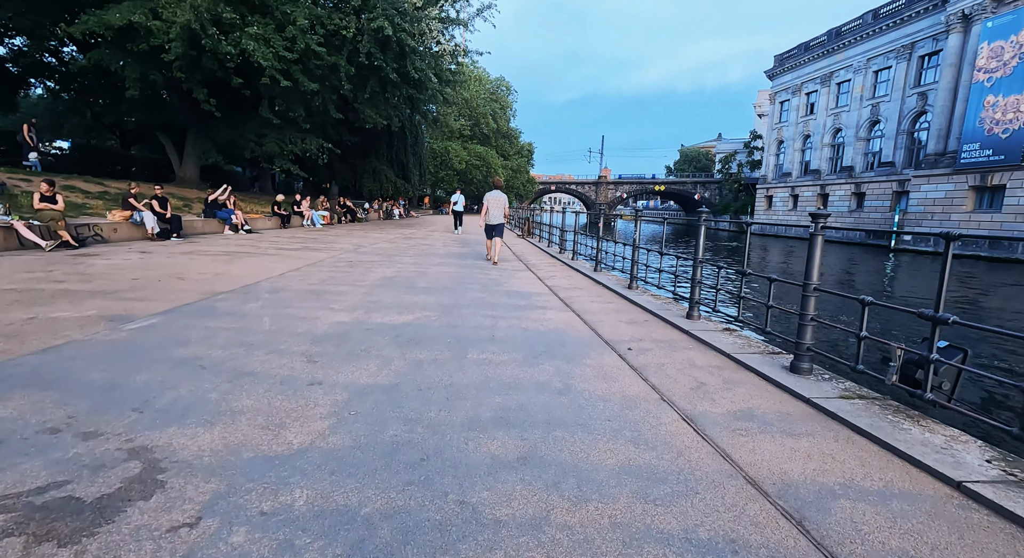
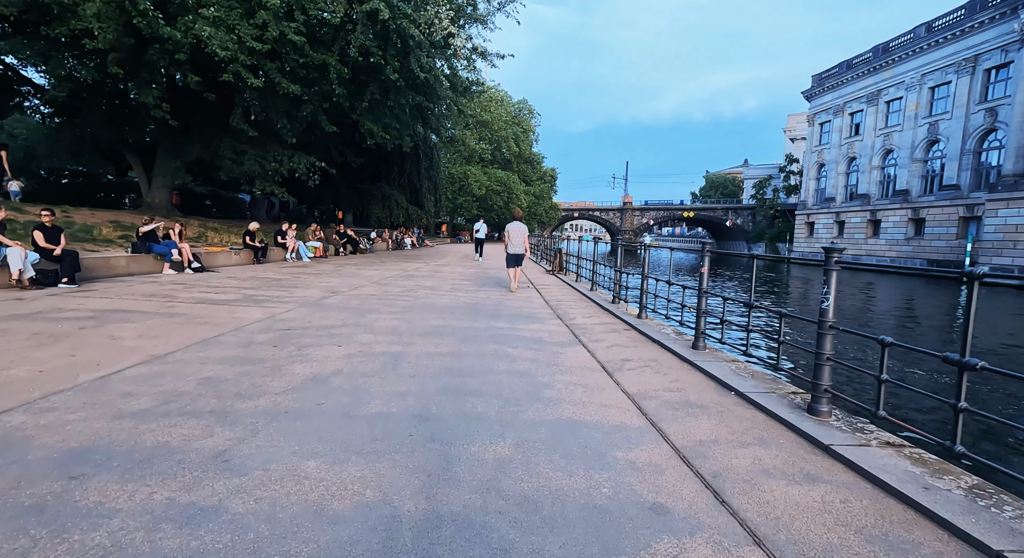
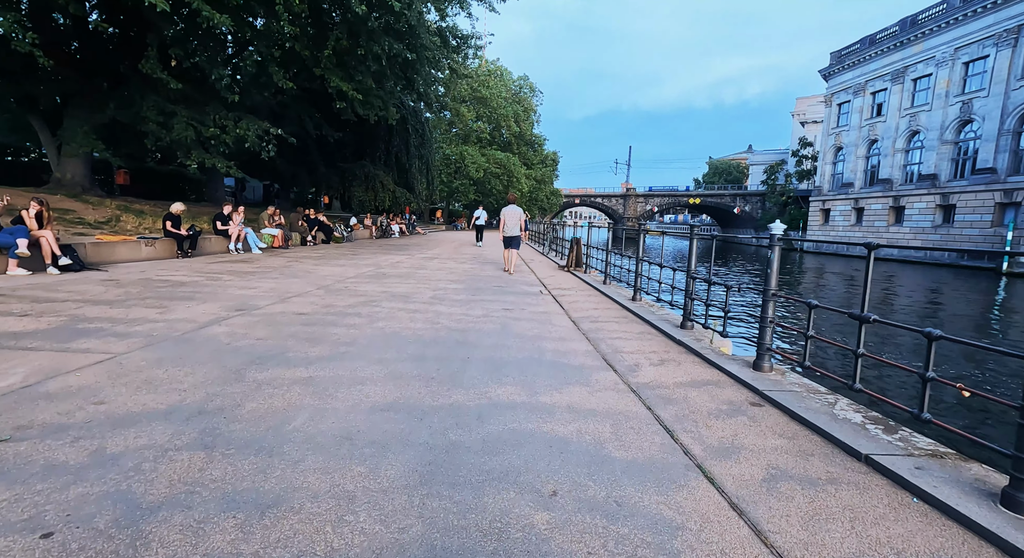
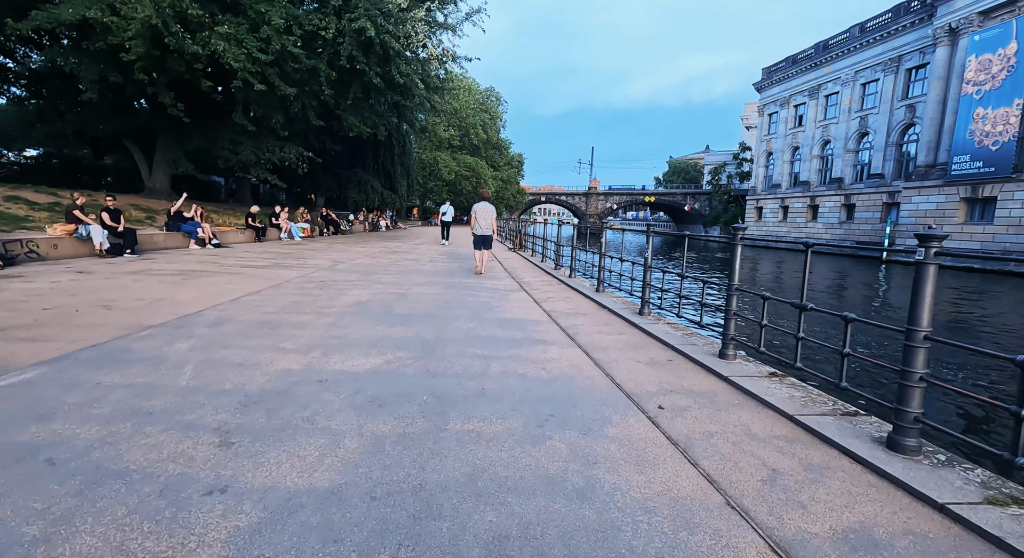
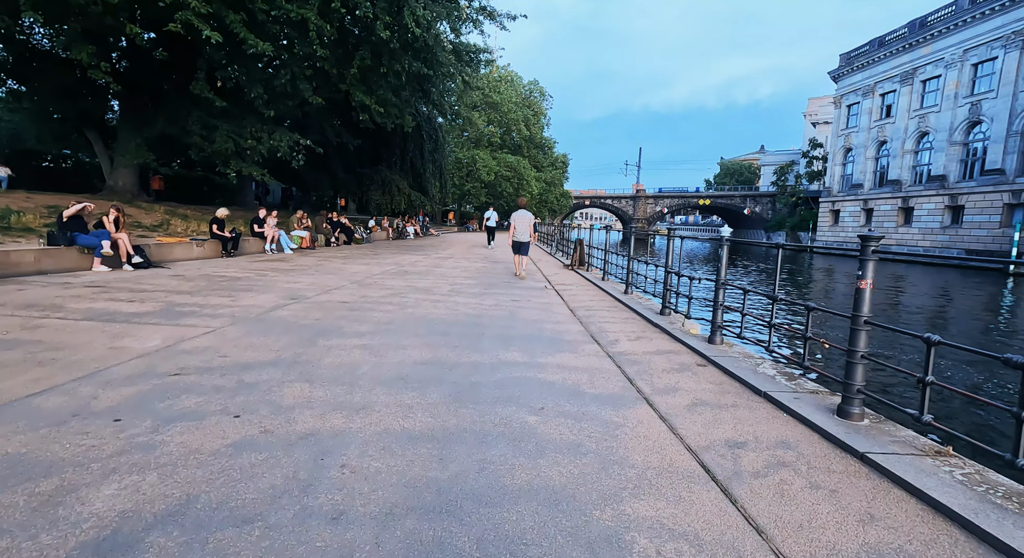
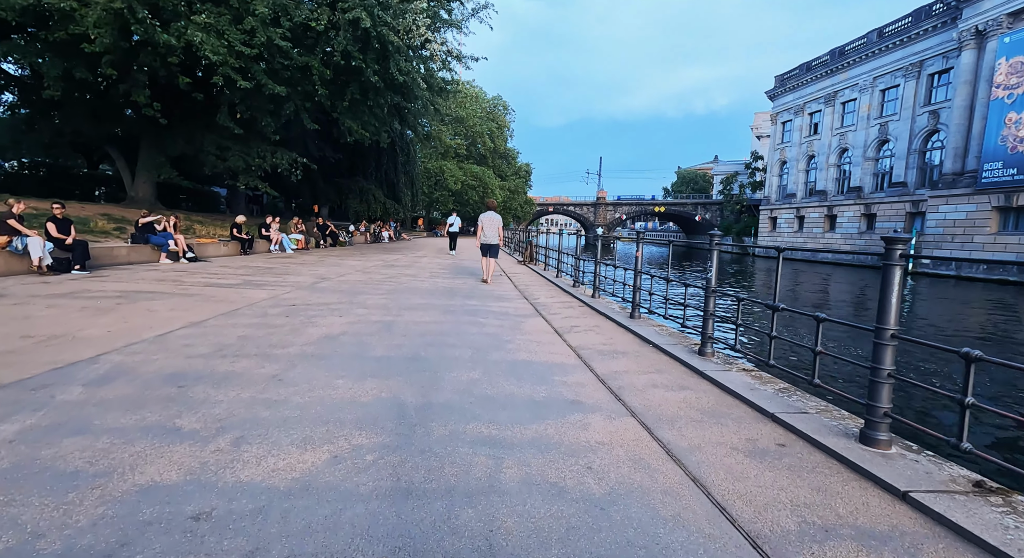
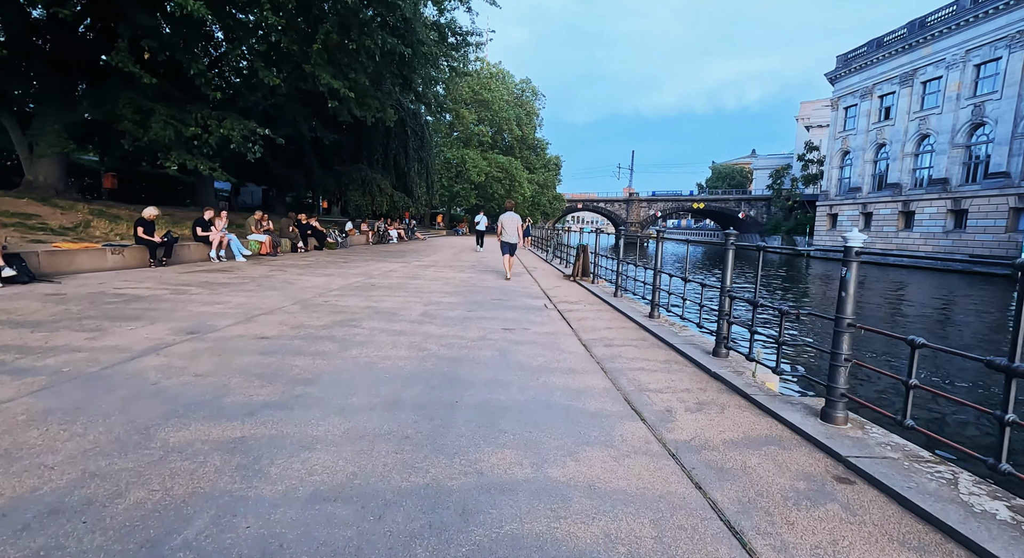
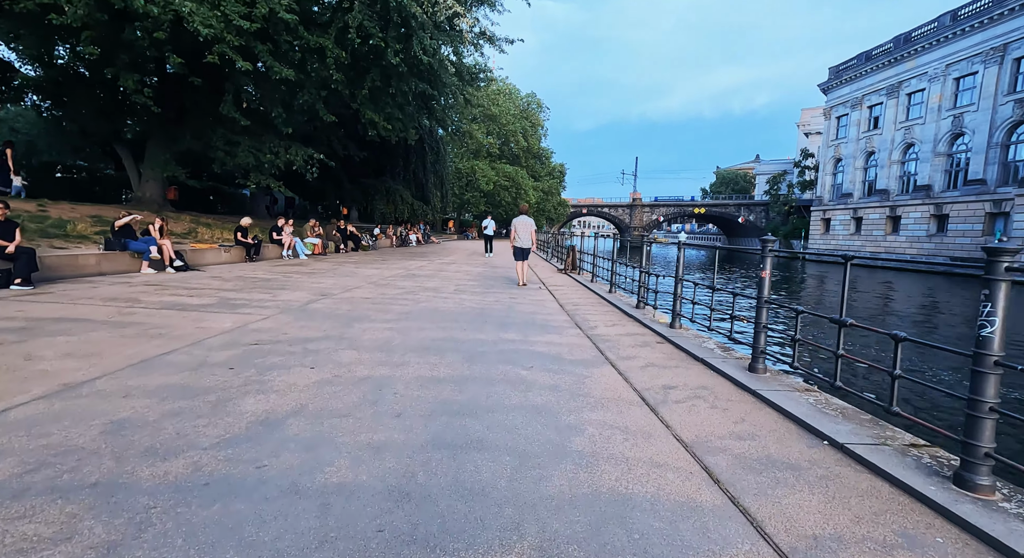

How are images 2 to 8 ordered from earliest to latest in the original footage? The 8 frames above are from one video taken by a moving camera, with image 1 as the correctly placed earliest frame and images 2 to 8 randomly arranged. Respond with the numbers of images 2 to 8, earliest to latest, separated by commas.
4, 6, 2, 8, 5, 3, 7
